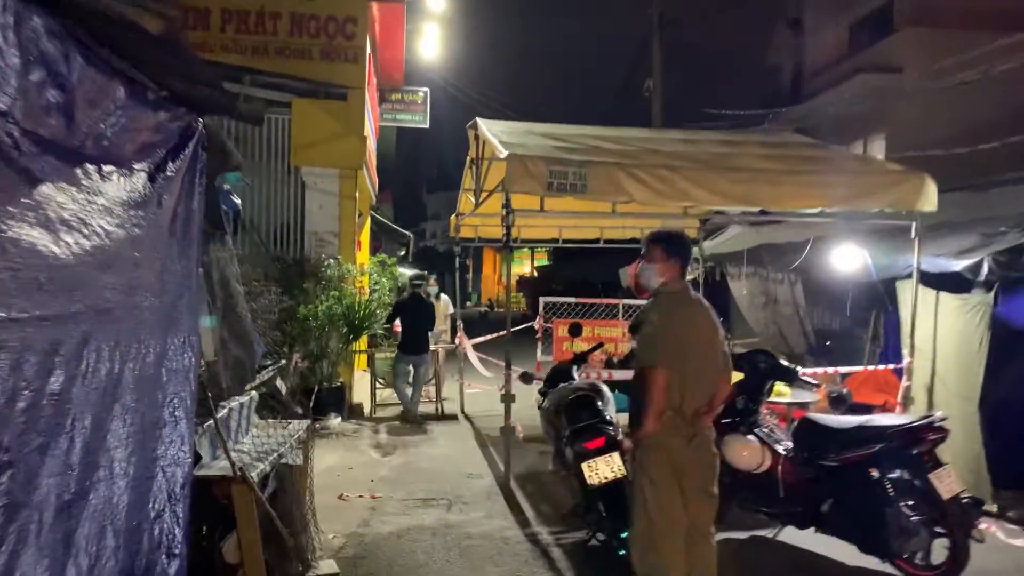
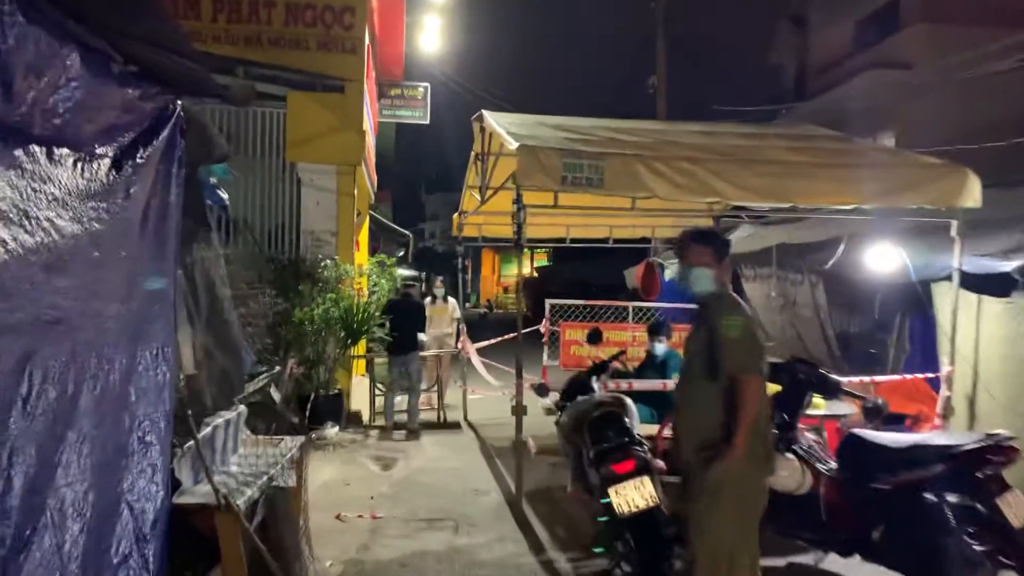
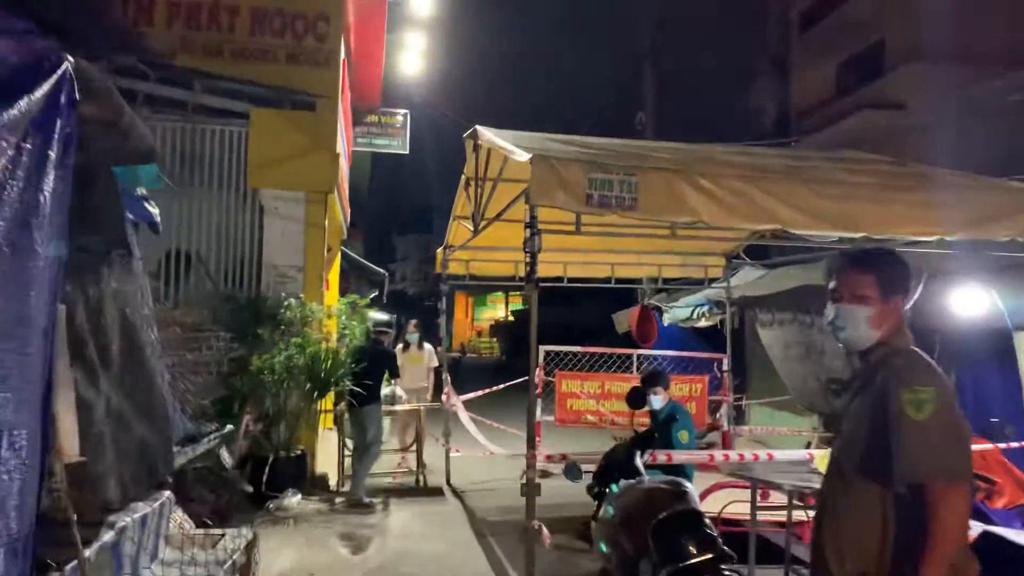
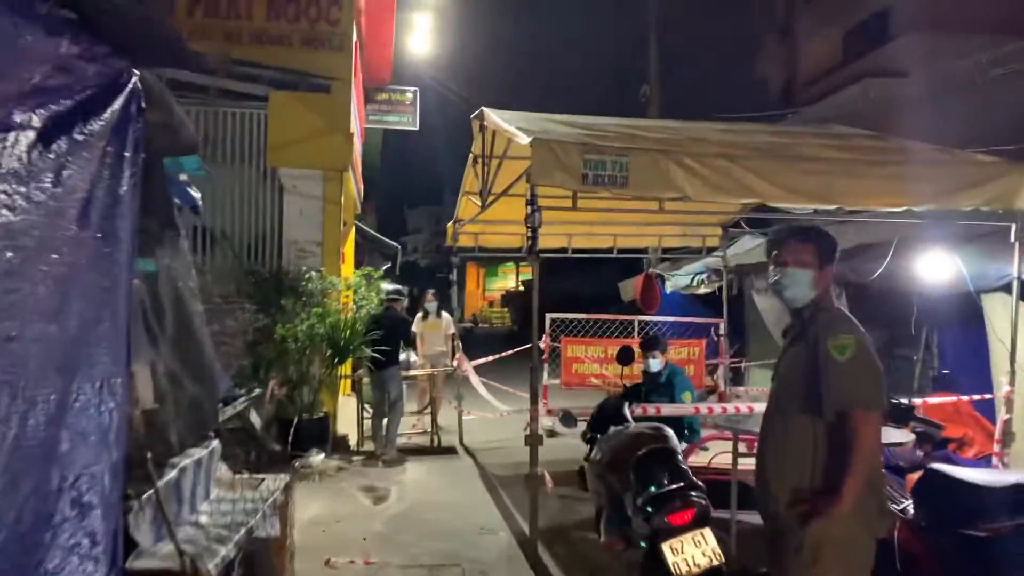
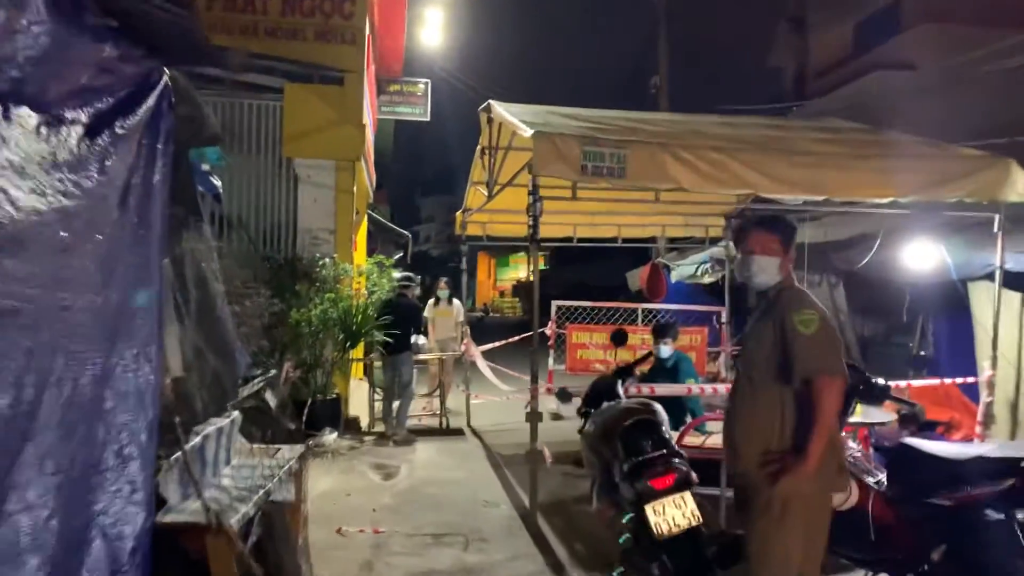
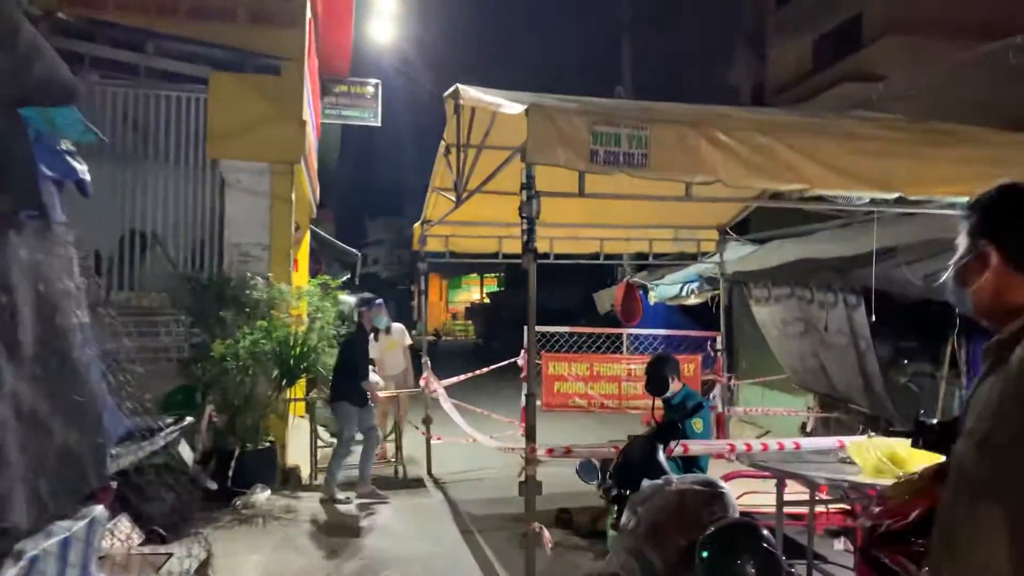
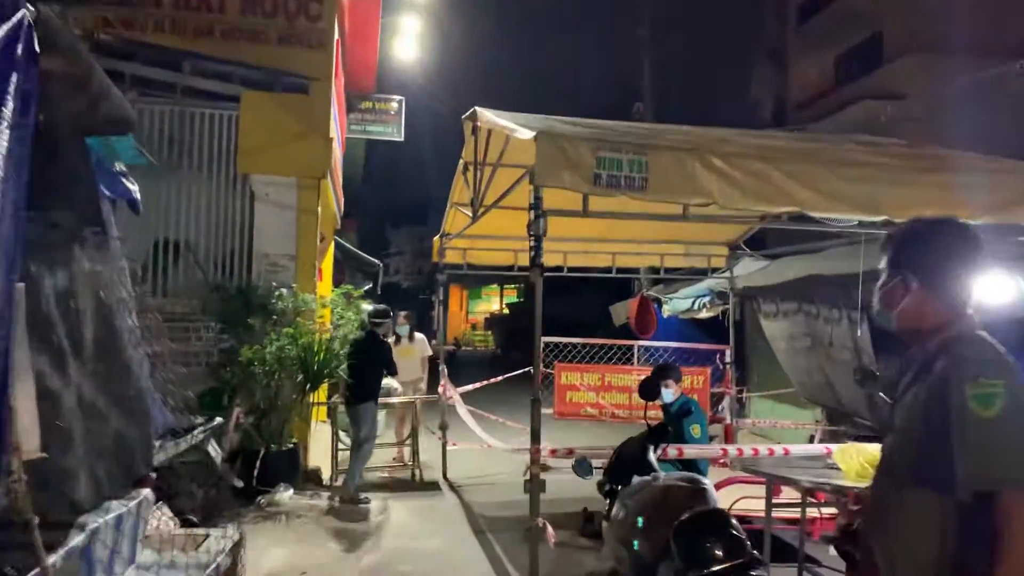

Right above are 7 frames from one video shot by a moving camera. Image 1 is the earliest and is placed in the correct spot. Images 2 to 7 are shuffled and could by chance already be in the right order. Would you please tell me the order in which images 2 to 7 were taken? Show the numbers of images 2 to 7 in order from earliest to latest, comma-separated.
2, 5, 4, 3, 7, 6
